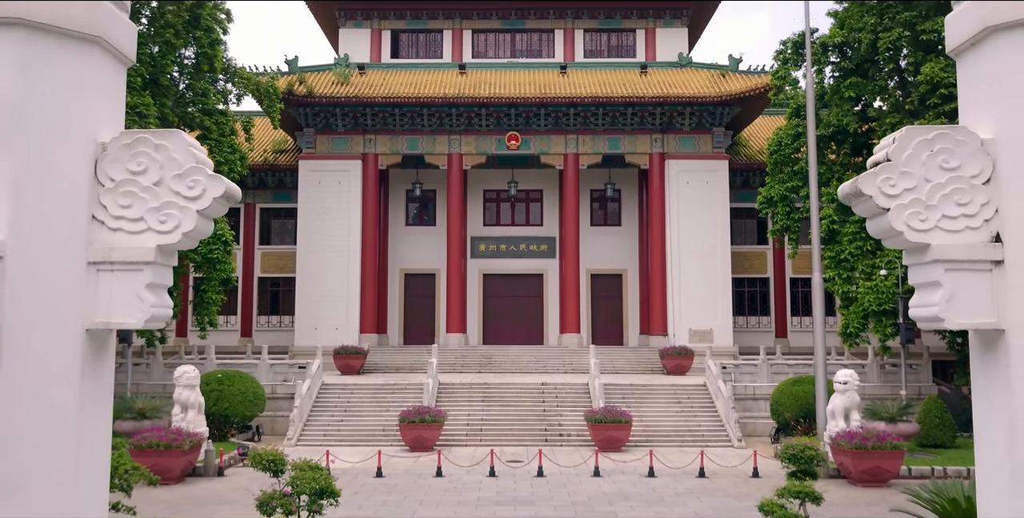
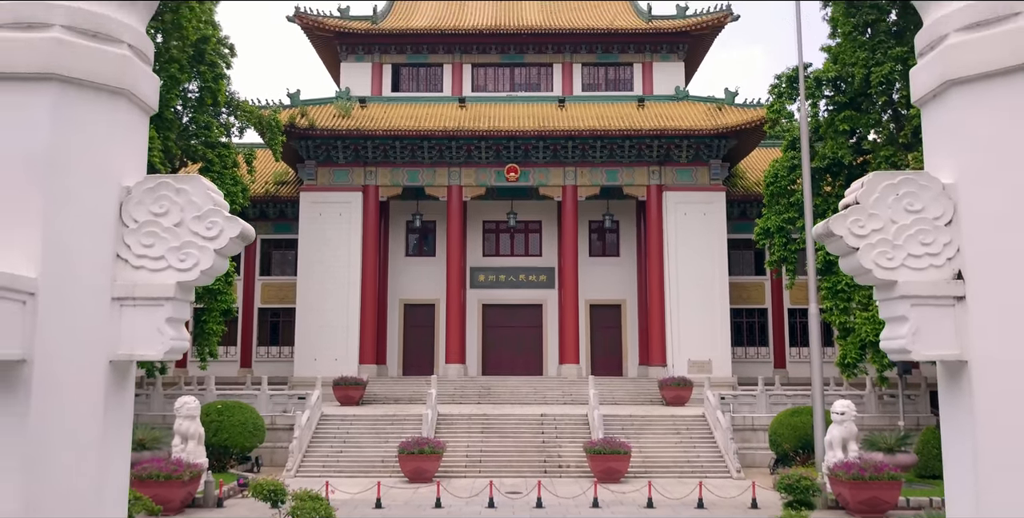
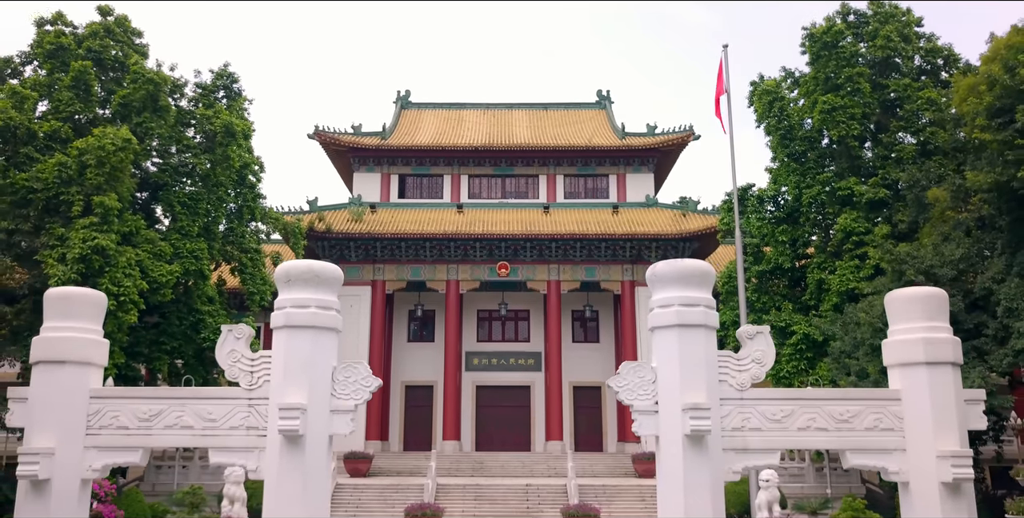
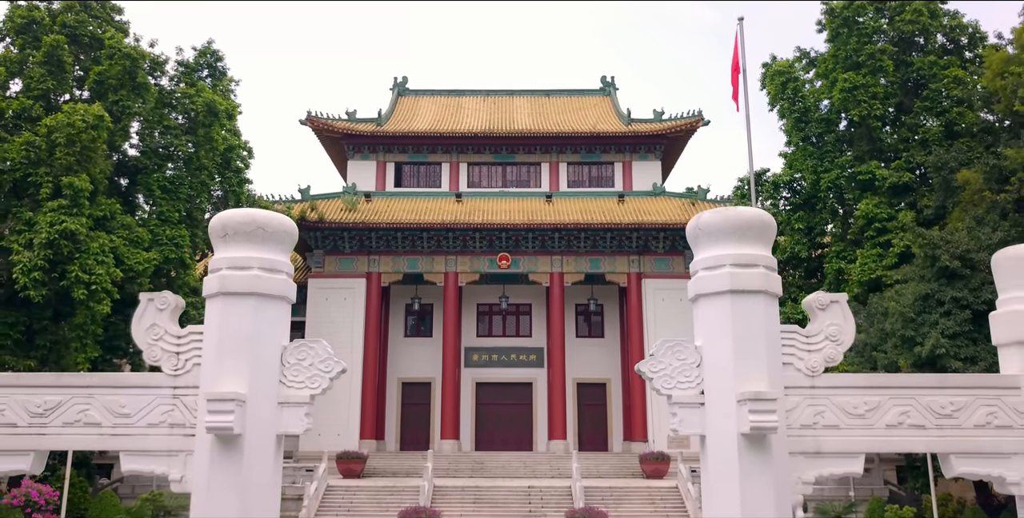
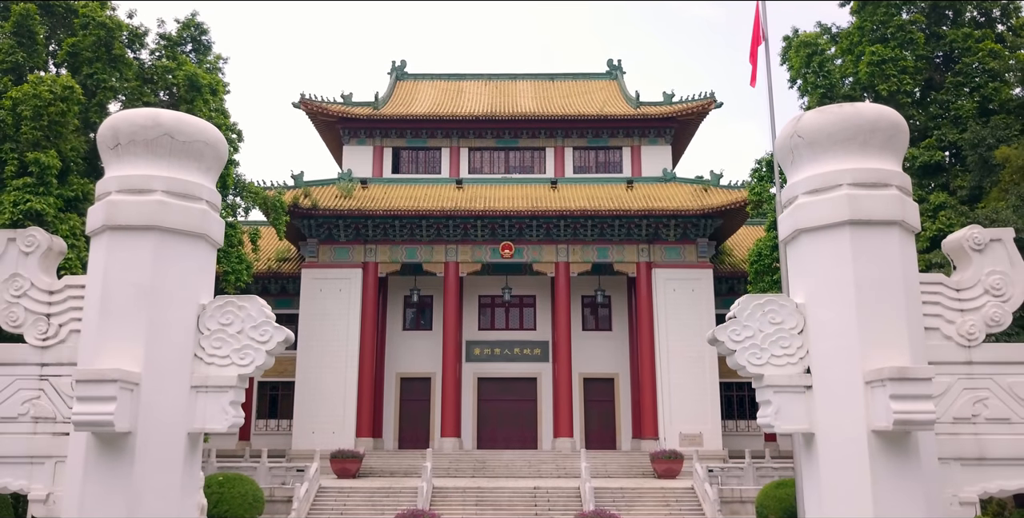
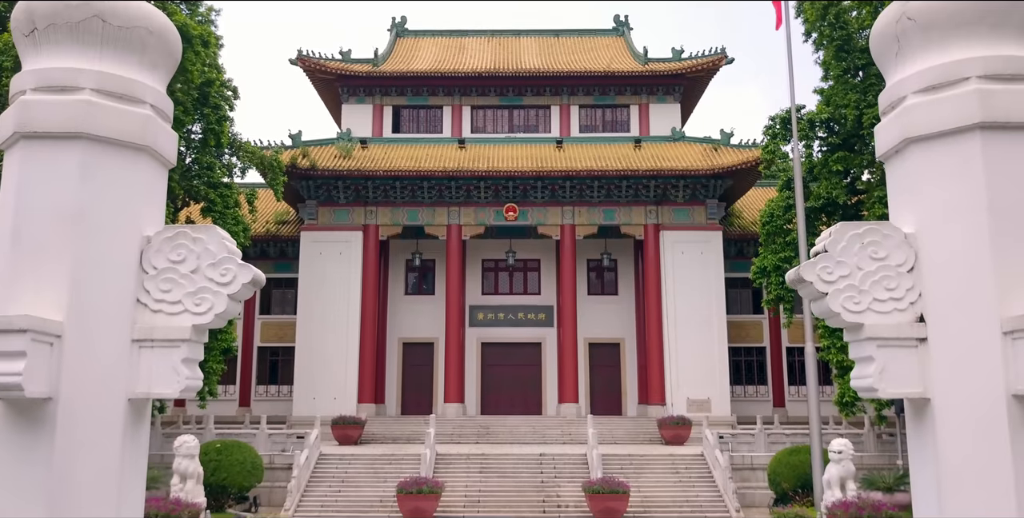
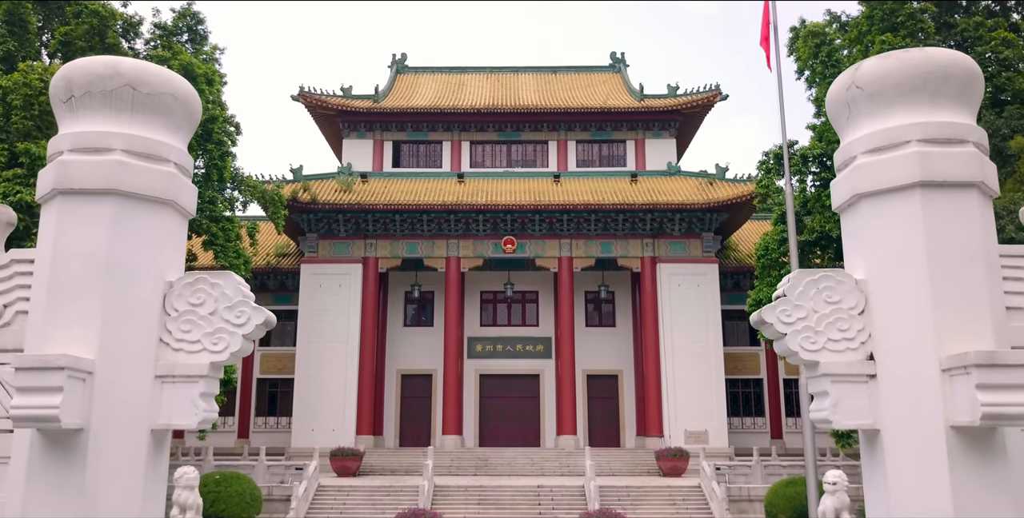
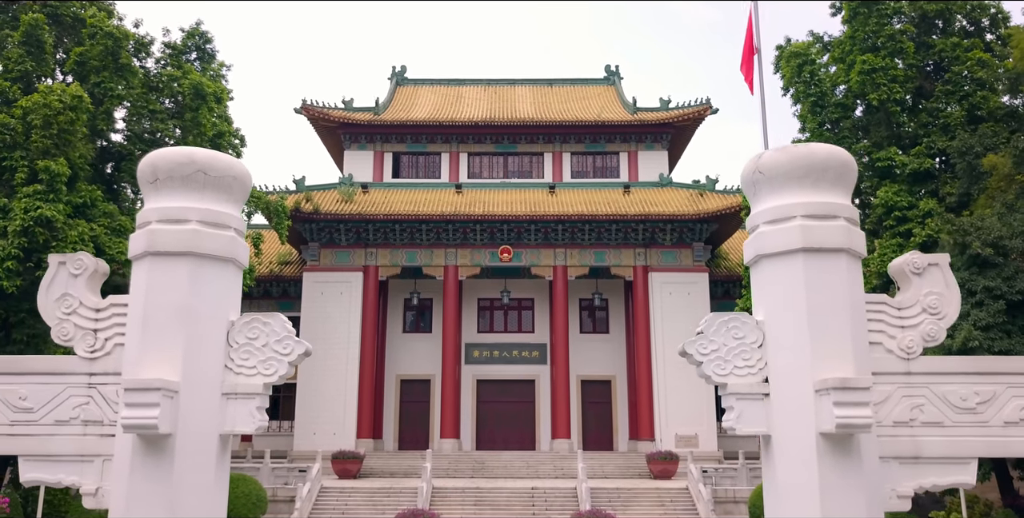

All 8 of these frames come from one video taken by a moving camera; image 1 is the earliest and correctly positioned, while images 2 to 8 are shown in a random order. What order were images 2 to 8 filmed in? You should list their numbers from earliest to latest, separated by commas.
2, 6, 7, 5, 8, 4, 3
